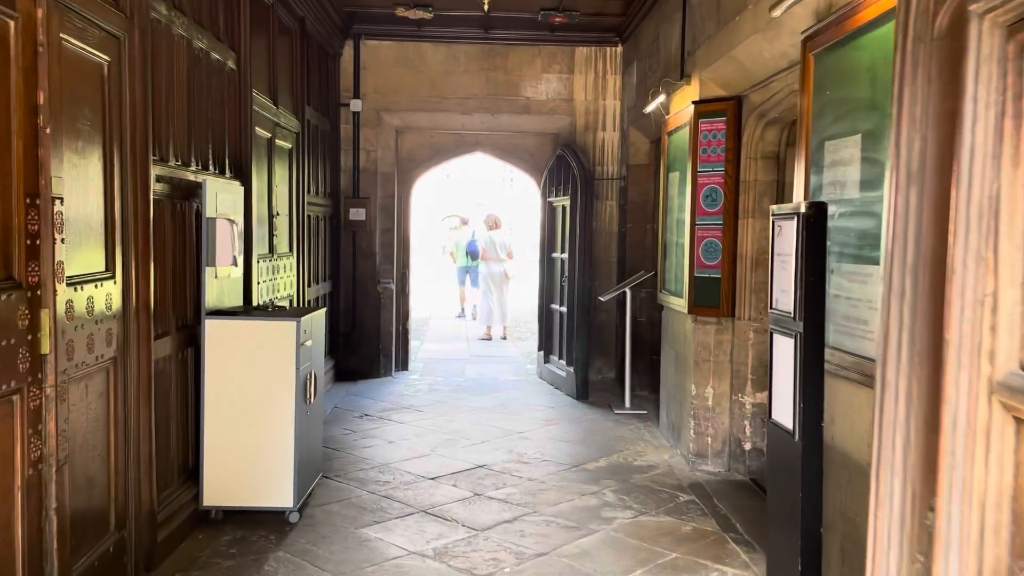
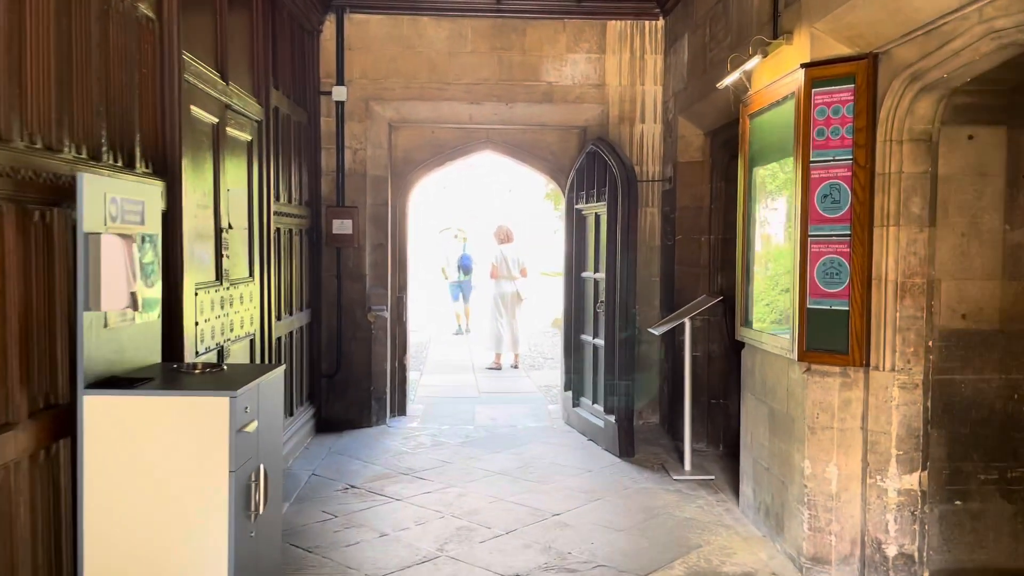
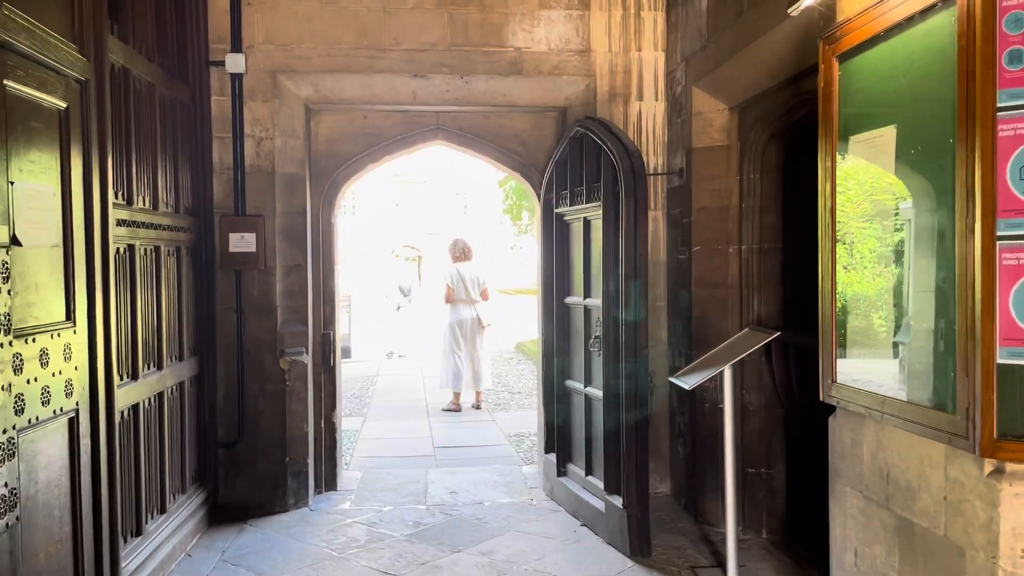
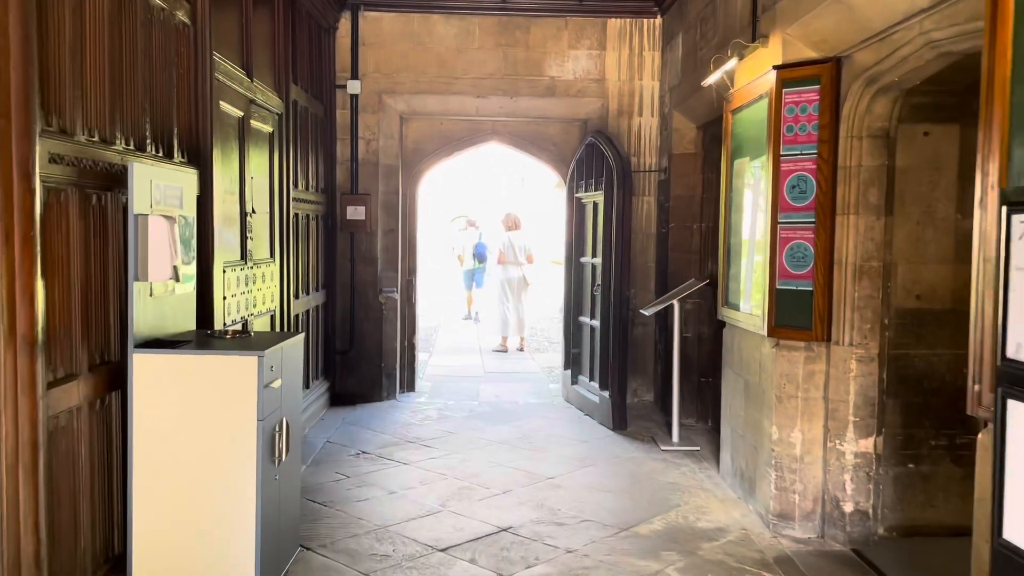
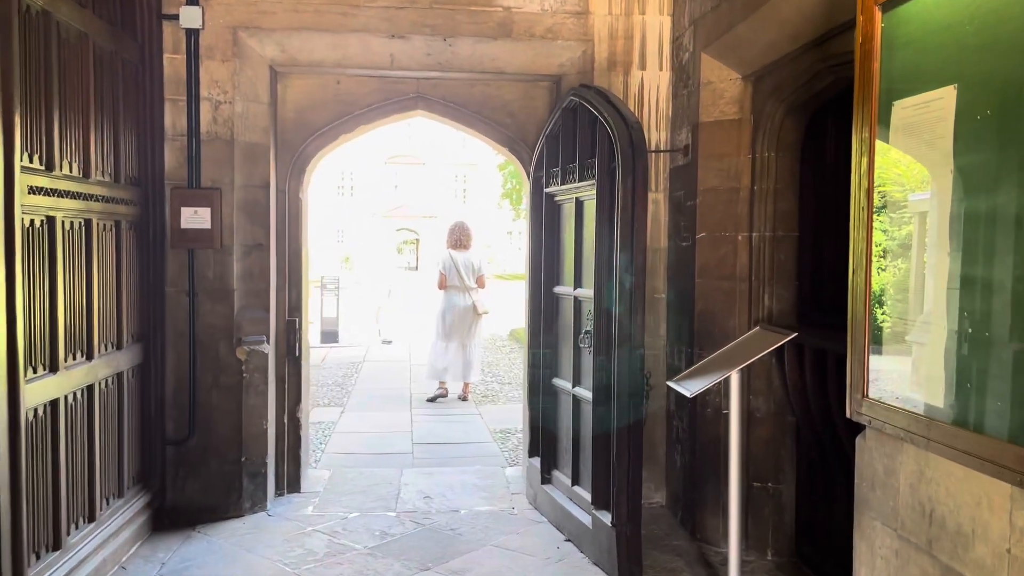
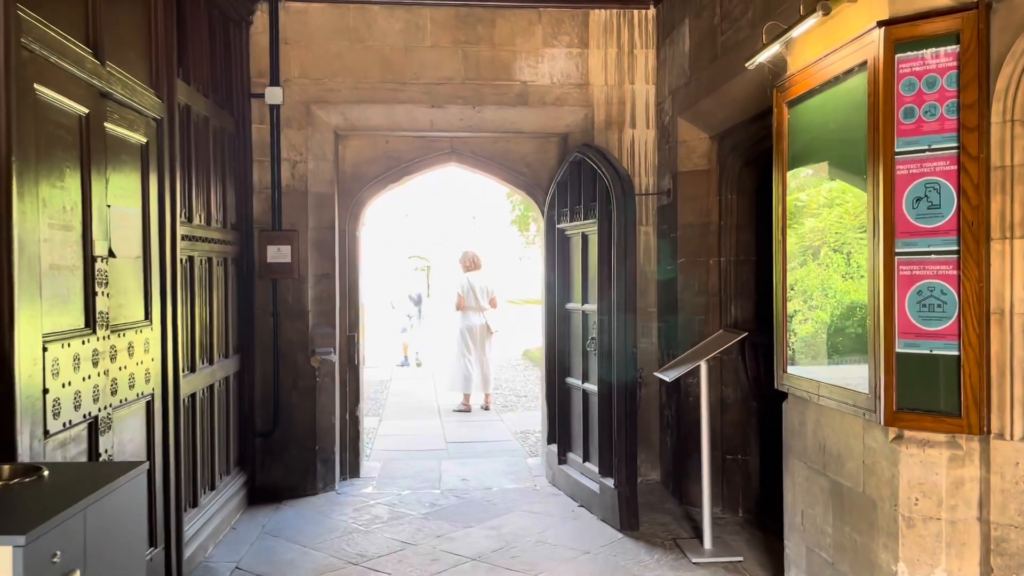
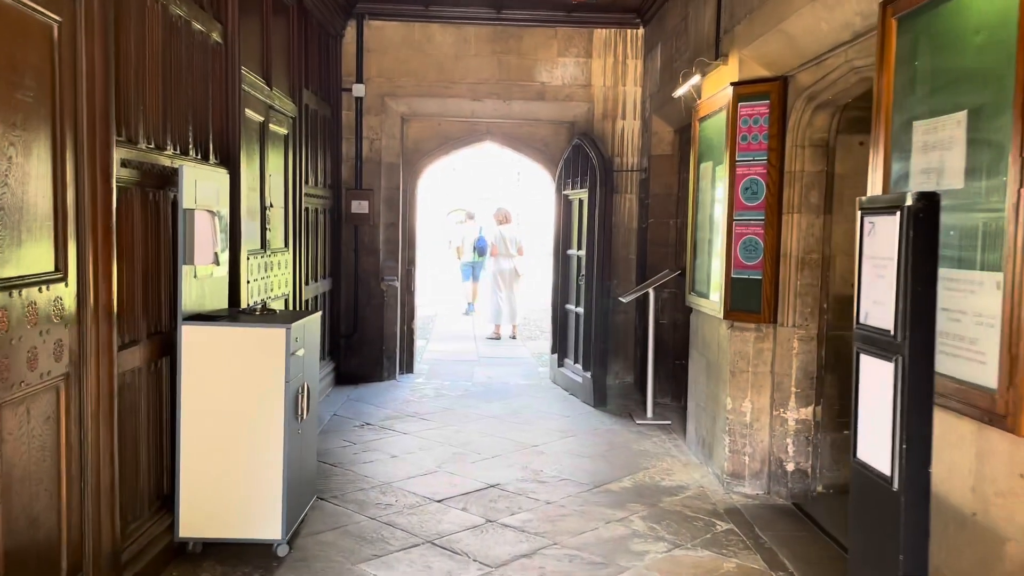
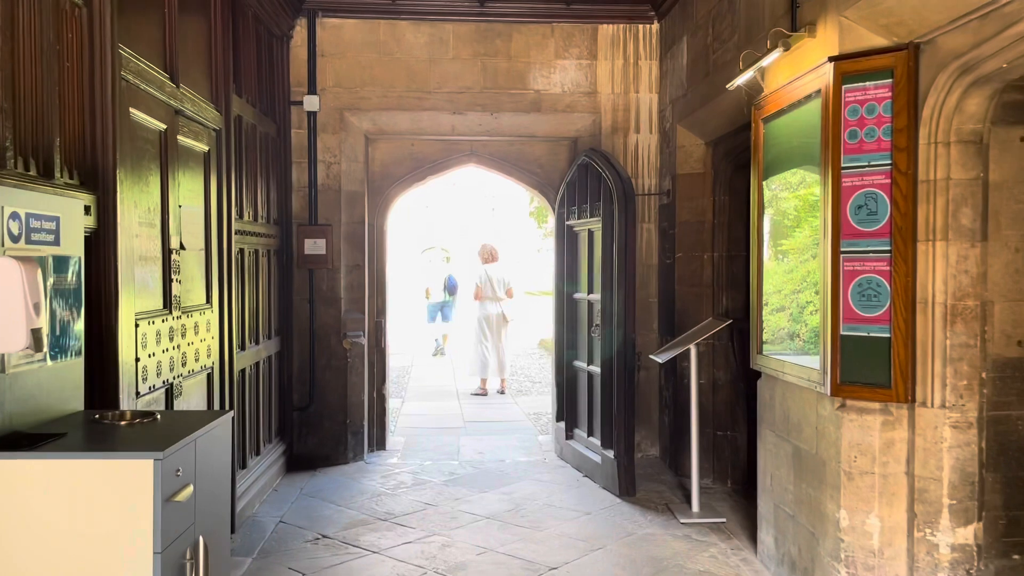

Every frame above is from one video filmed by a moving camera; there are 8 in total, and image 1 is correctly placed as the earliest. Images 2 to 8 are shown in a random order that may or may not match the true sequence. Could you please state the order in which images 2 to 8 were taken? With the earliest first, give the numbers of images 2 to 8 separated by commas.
7, 4, 2, 8, 6, 3, 5
